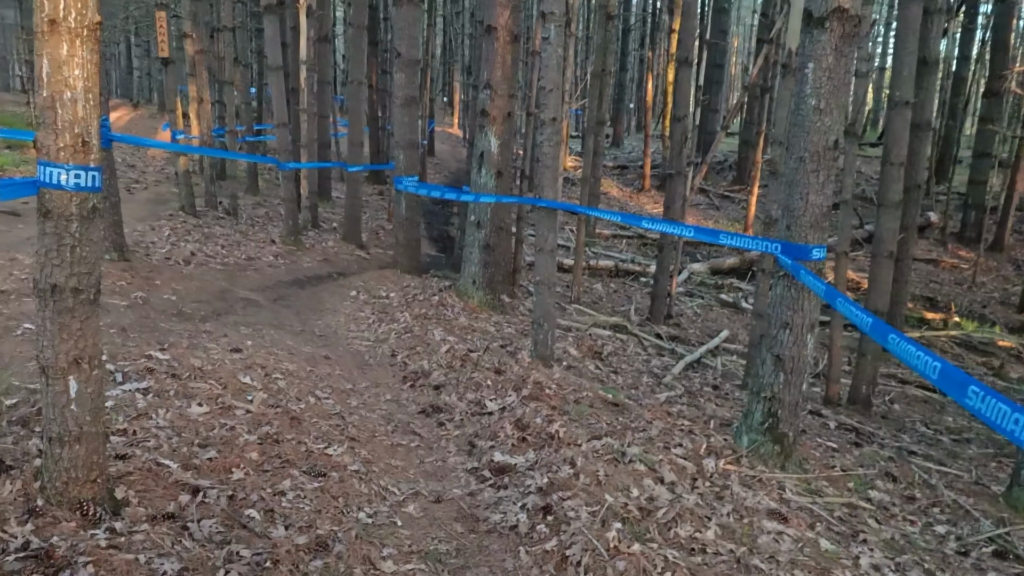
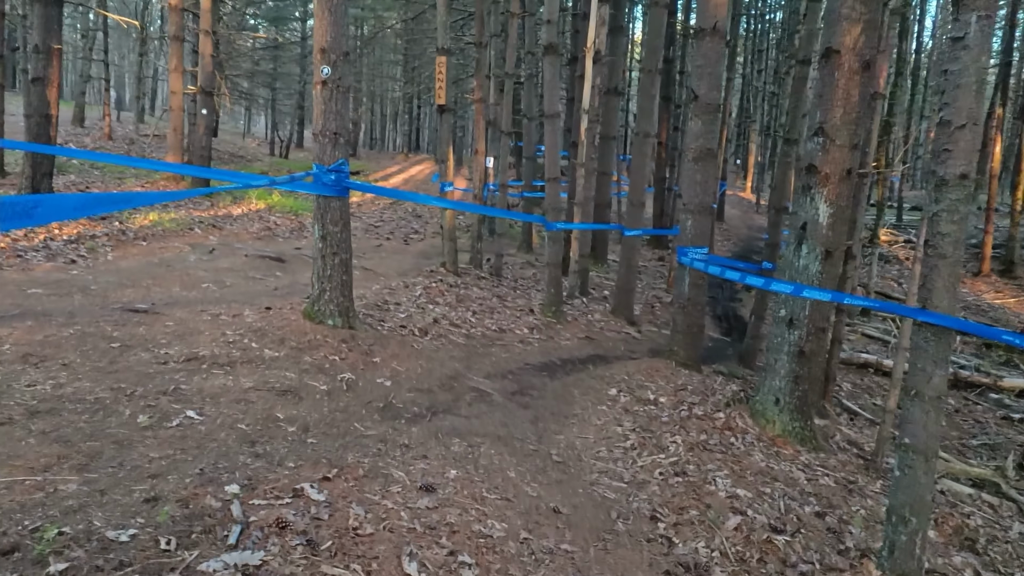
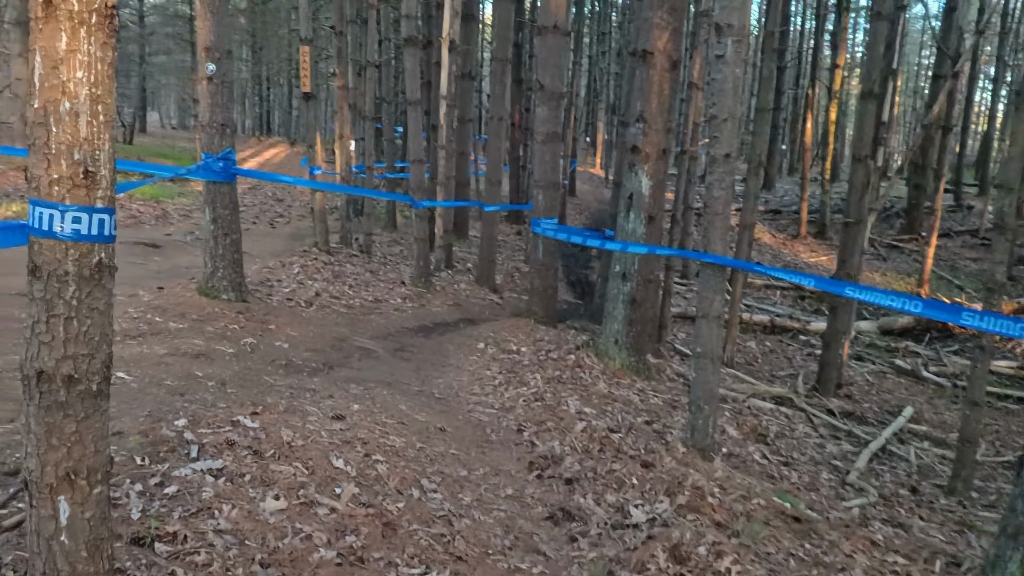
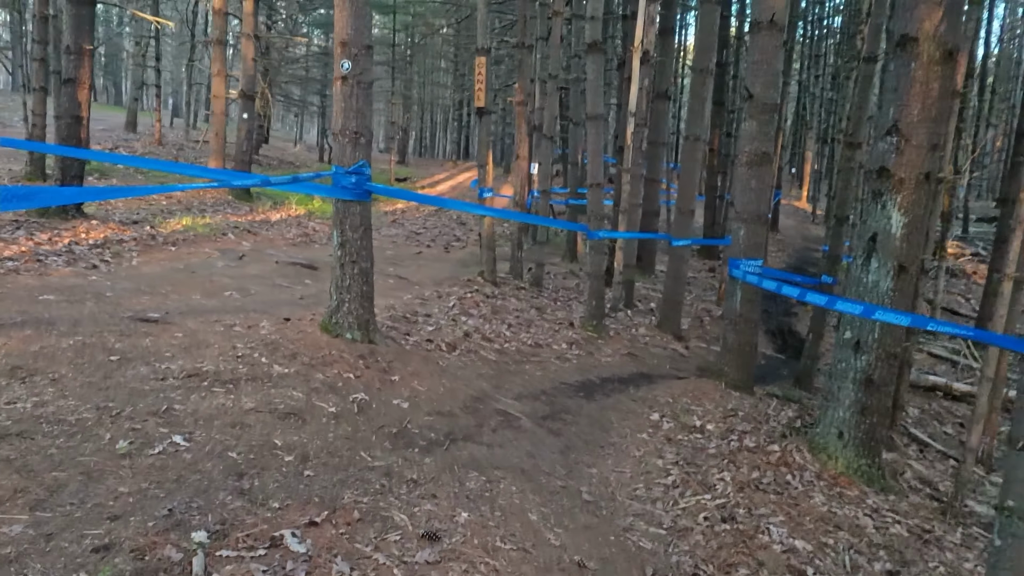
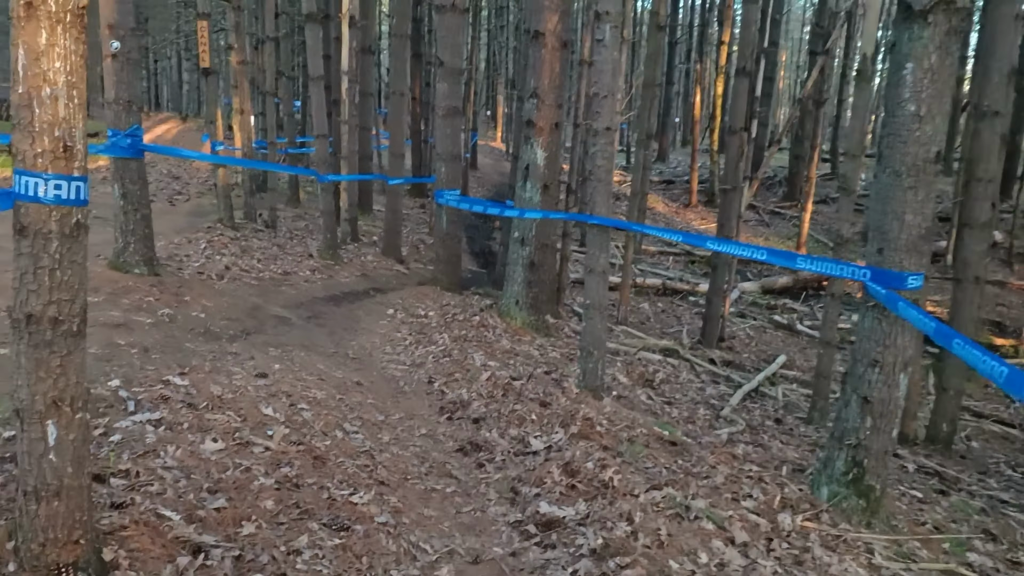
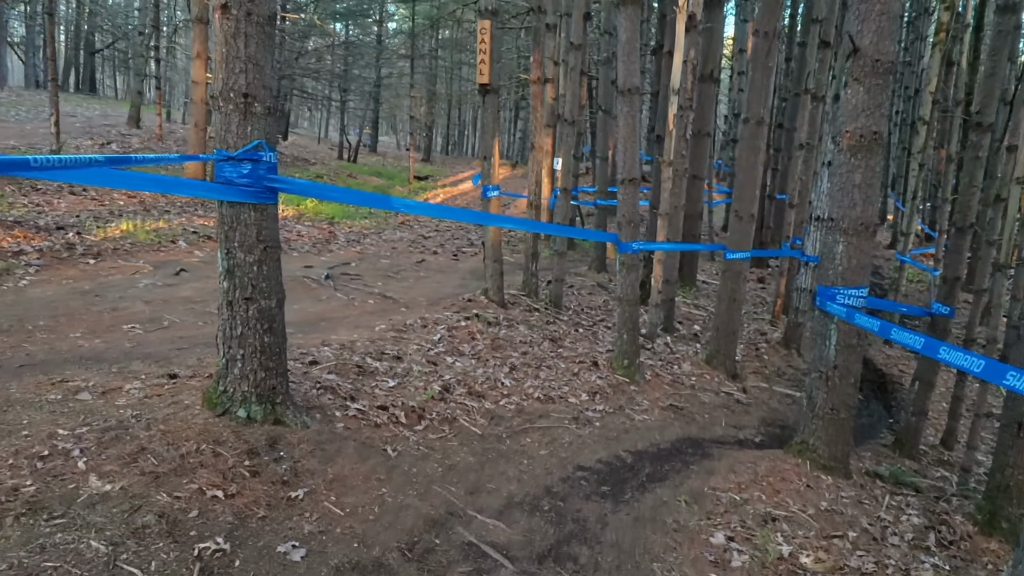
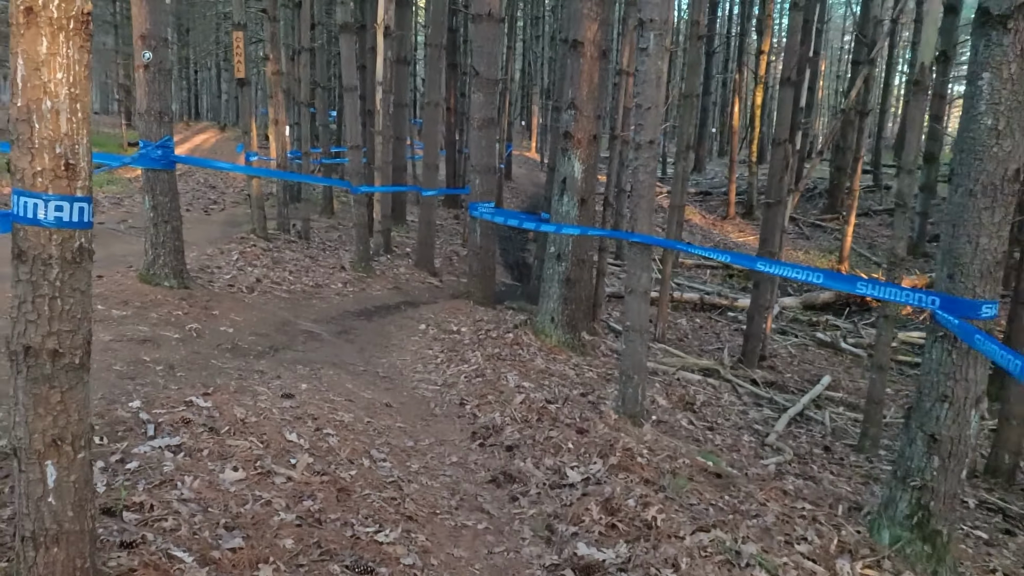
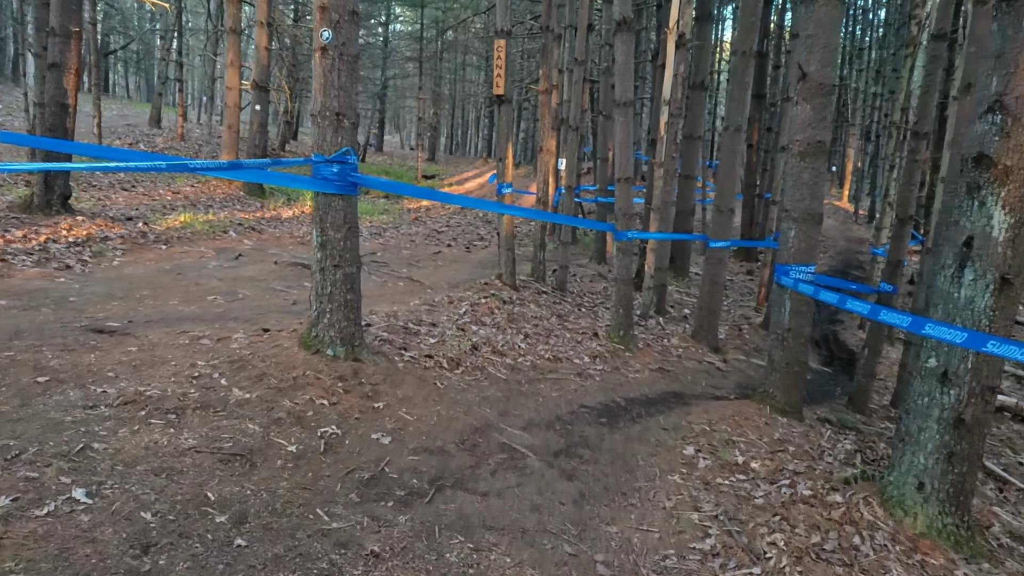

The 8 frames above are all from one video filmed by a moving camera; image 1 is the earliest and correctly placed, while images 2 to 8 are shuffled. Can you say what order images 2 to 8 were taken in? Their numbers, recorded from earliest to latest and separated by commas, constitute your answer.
5, 7, 3, 2, 4, 8, 6
